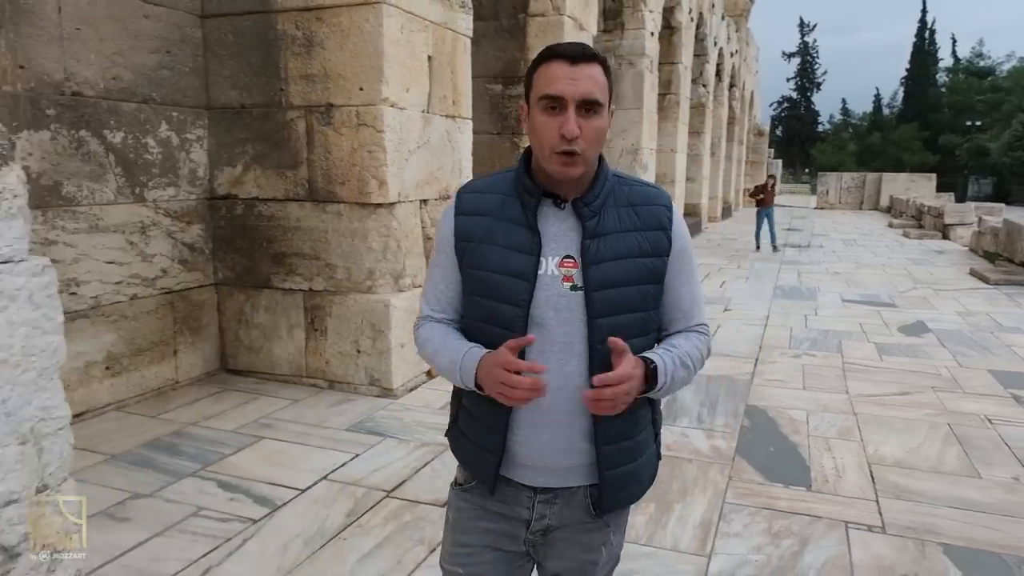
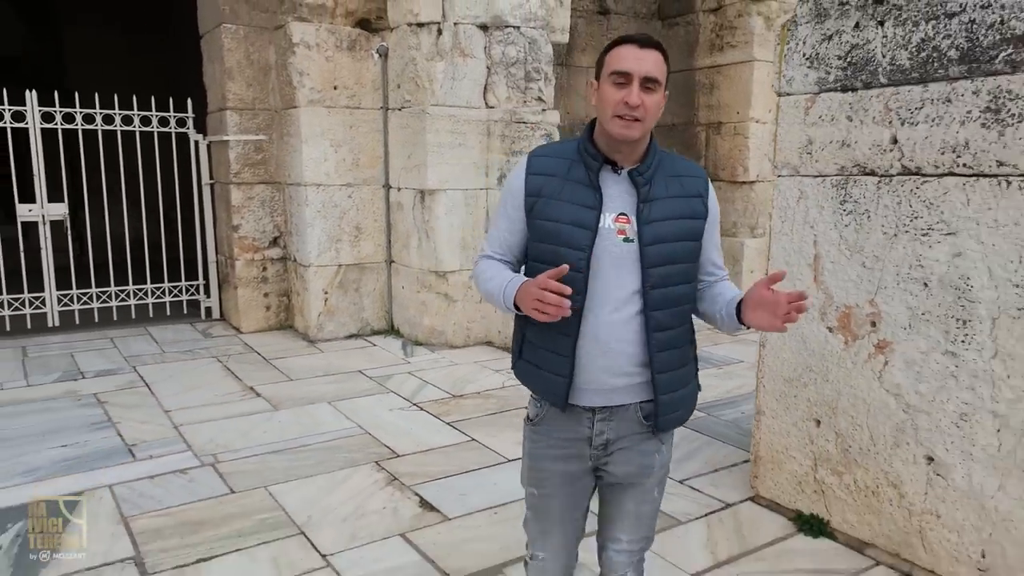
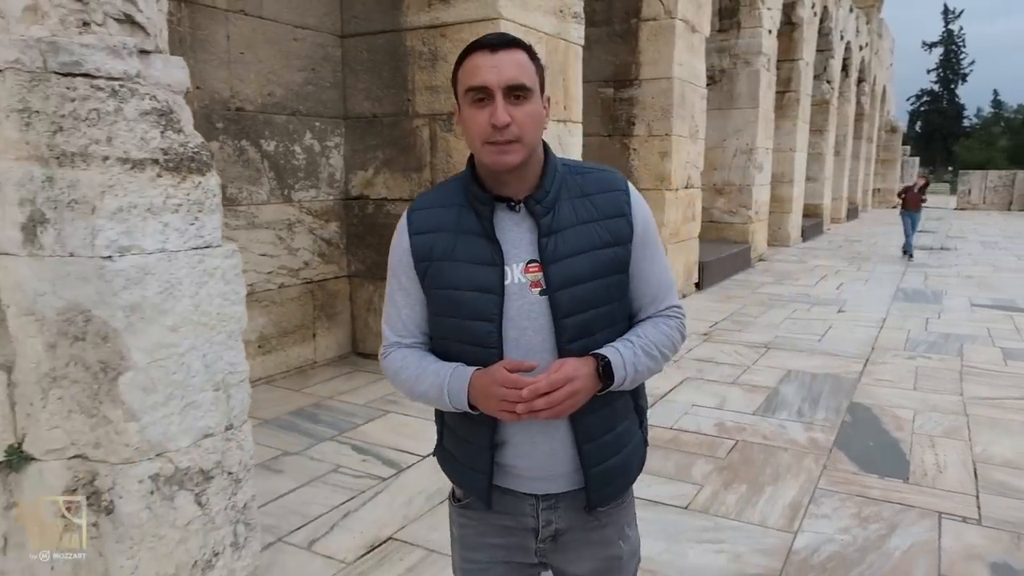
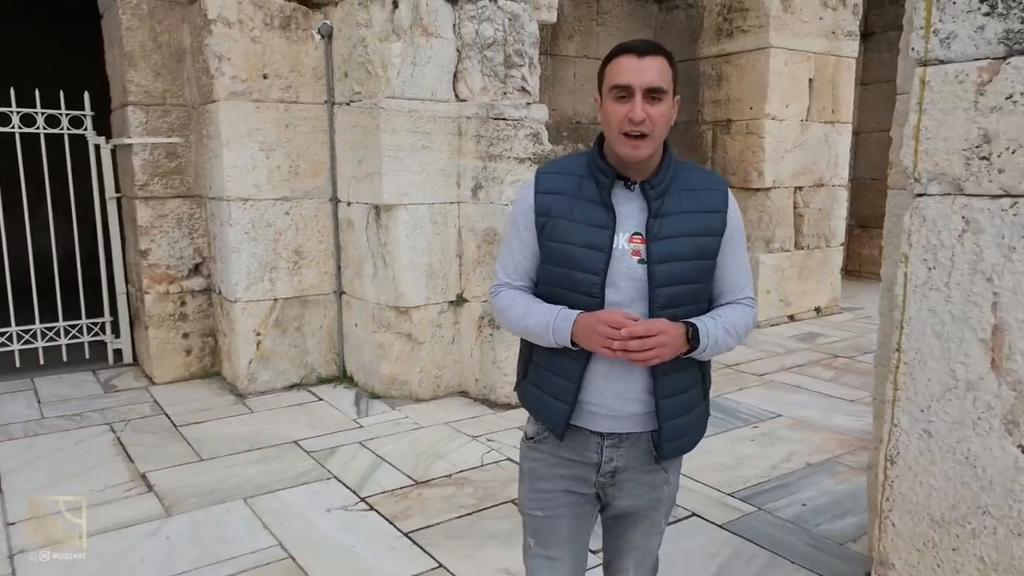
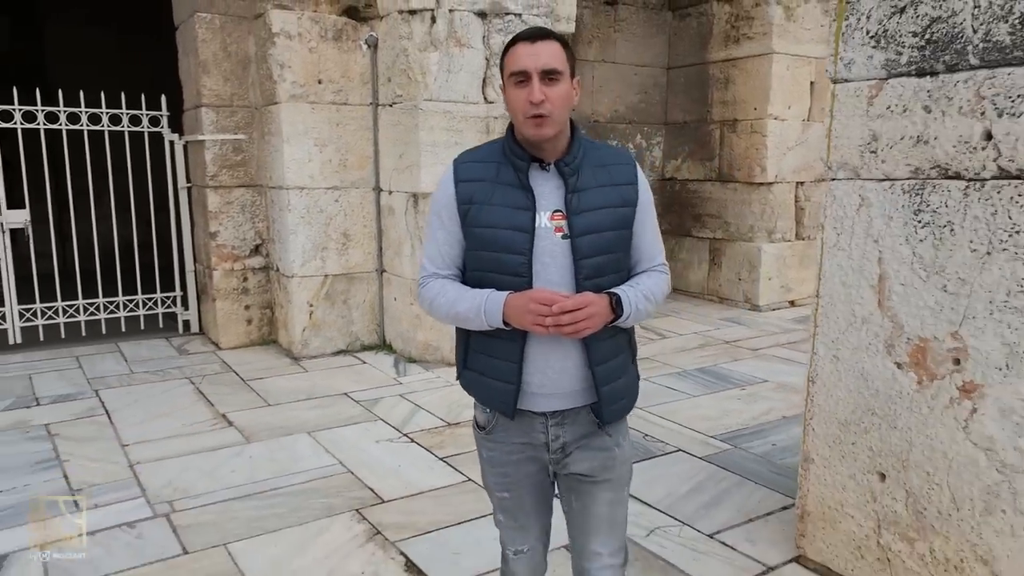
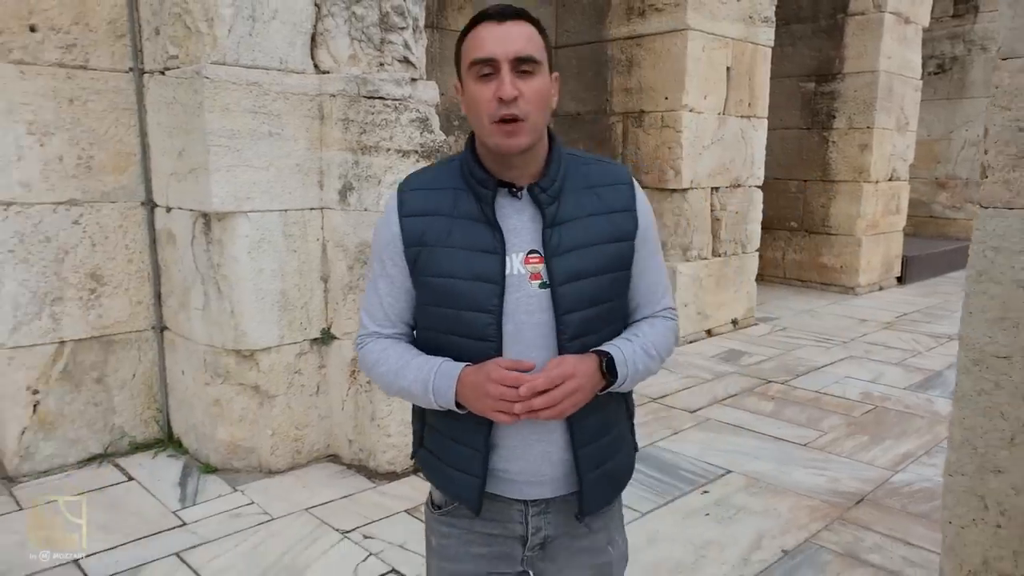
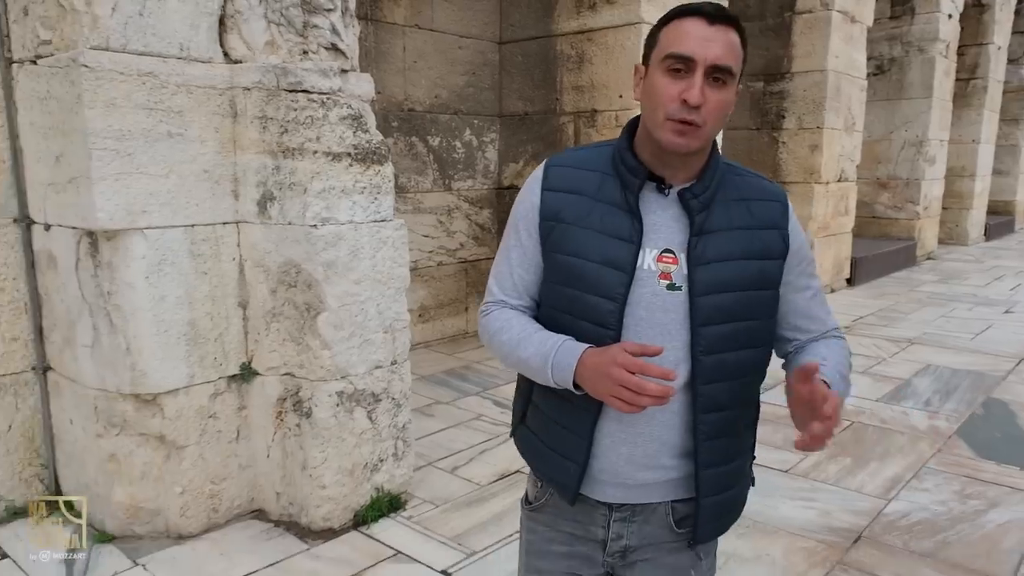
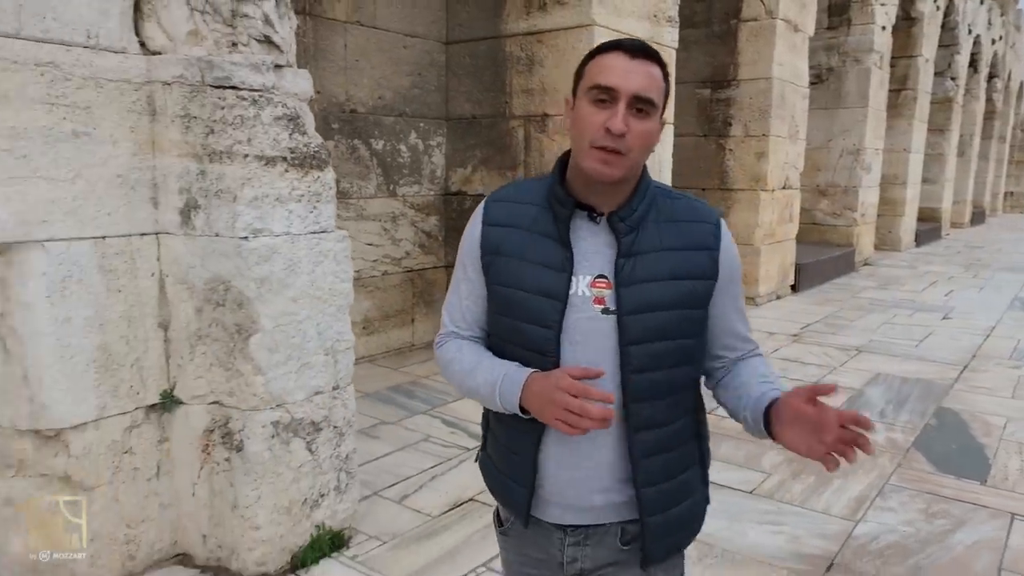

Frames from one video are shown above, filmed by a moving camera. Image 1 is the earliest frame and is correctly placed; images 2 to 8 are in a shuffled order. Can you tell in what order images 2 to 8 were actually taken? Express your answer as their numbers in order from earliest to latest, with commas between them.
3, 8, 7, 6, 4, 5, 2
